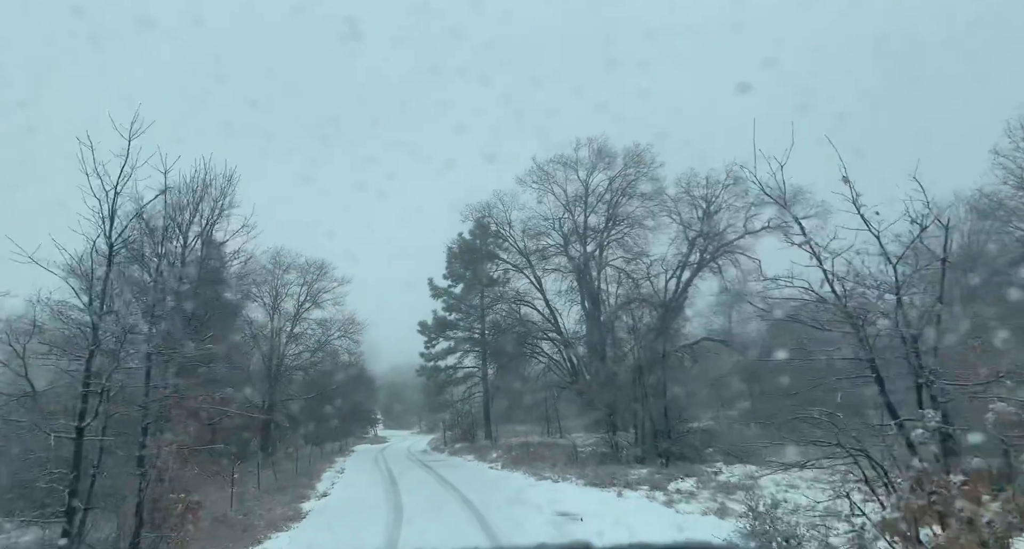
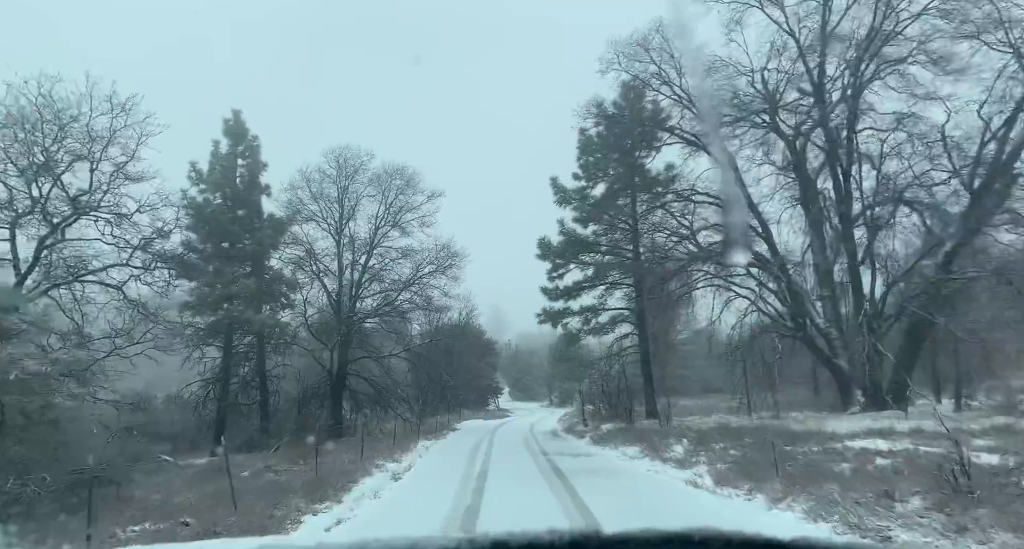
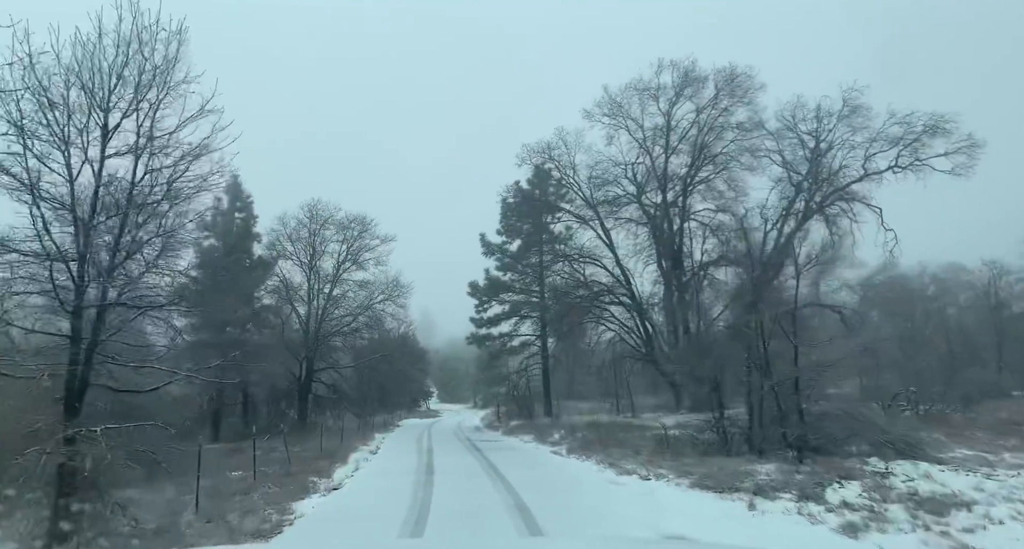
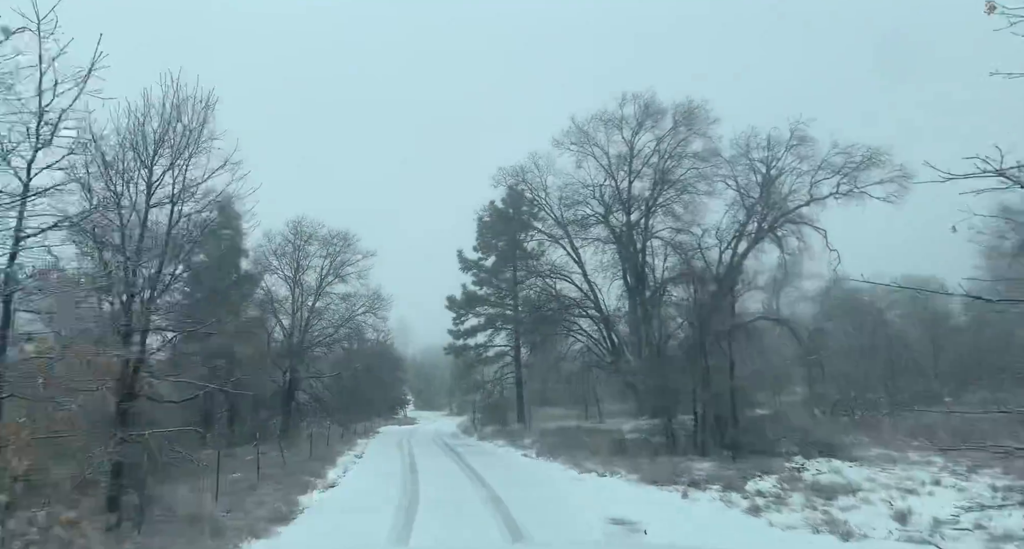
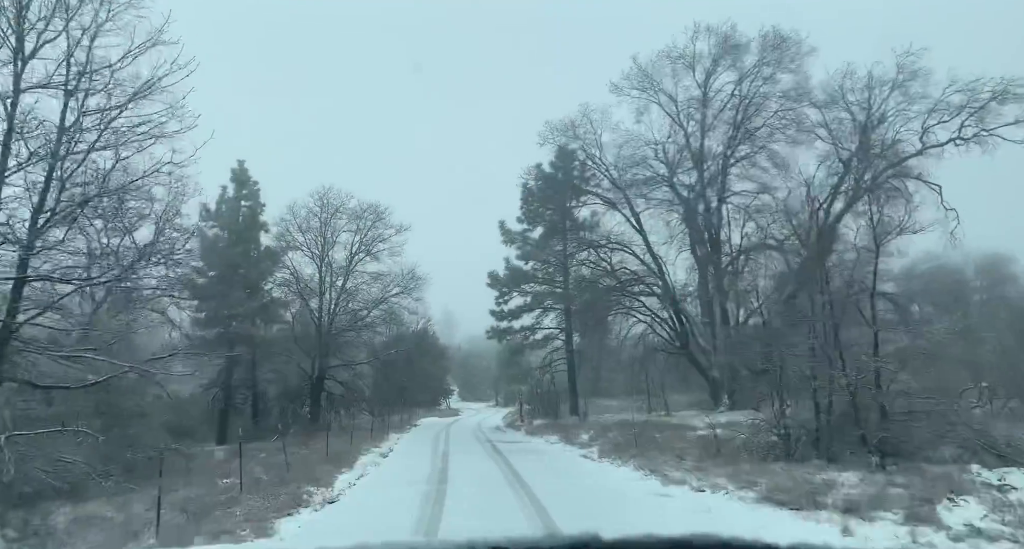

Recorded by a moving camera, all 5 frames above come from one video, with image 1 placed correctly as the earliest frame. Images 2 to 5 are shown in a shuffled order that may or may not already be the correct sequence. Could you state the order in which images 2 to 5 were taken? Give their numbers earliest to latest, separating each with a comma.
4, 3, 5, 2
